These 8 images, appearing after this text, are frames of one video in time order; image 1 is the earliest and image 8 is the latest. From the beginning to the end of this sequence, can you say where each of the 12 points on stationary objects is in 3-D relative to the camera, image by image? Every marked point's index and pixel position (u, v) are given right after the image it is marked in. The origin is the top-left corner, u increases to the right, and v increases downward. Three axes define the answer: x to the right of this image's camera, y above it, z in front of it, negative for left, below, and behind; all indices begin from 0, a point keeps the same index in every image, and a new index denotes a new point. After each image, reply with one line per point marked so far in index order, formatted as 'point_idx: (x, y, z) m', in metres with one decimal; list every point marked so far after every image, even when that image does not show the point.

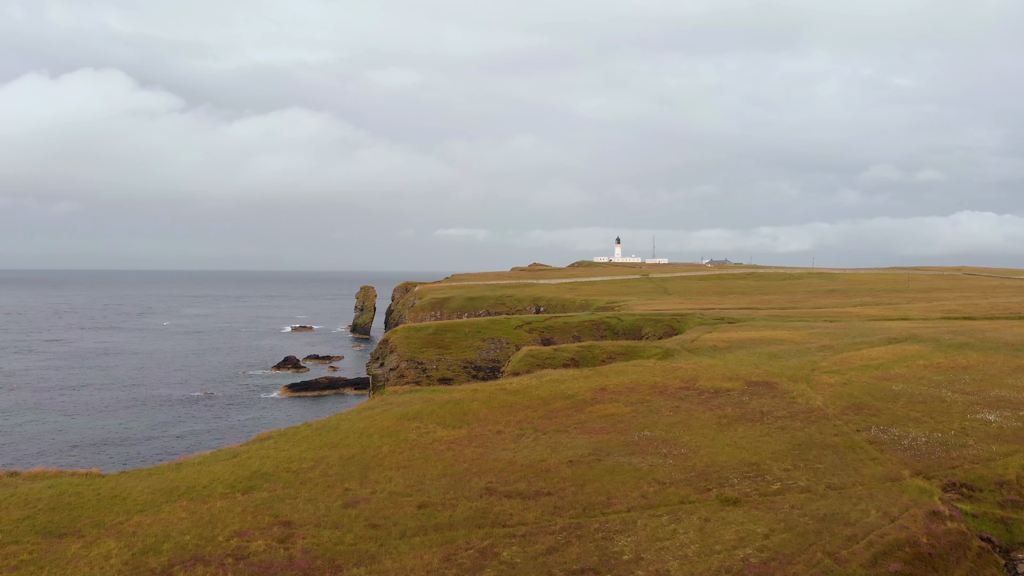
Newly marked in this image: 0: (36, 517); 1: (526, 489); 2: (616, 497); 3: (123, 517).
0: (-15.0, -7.3, +17.4) m
1: (+0.5, -6.9, +18.9) m
2: (+3.5, -6.9, +18.2) m
3: (-12.2, -7.2, +17.4) m
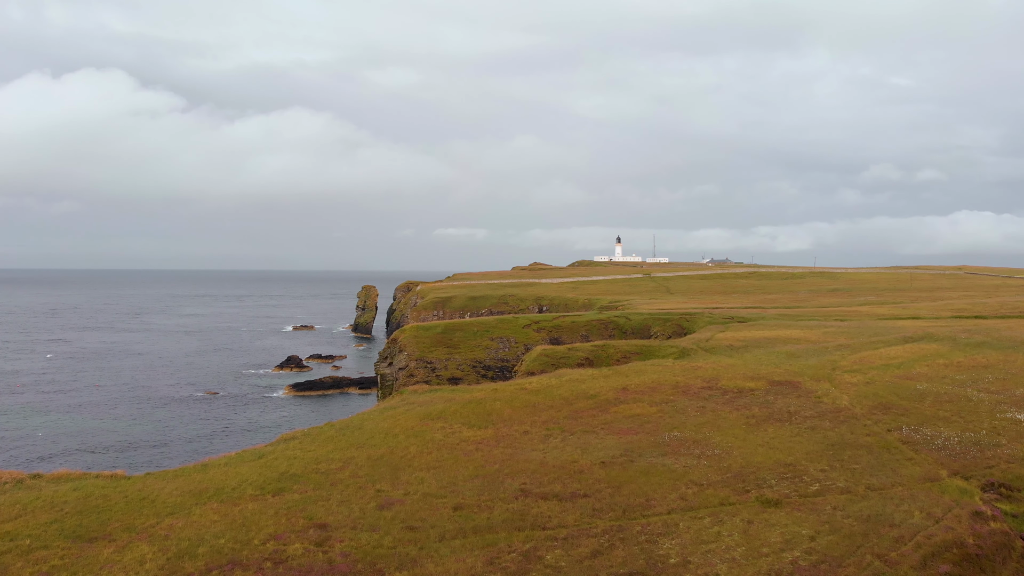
0: (-13.8, -7.2, +17.1) m
1: (+1.7, -6.8, +18.6) m
2: (+4.7, -6.8, +17.9) m
3: (-11.1, -7.2, +17.1) m
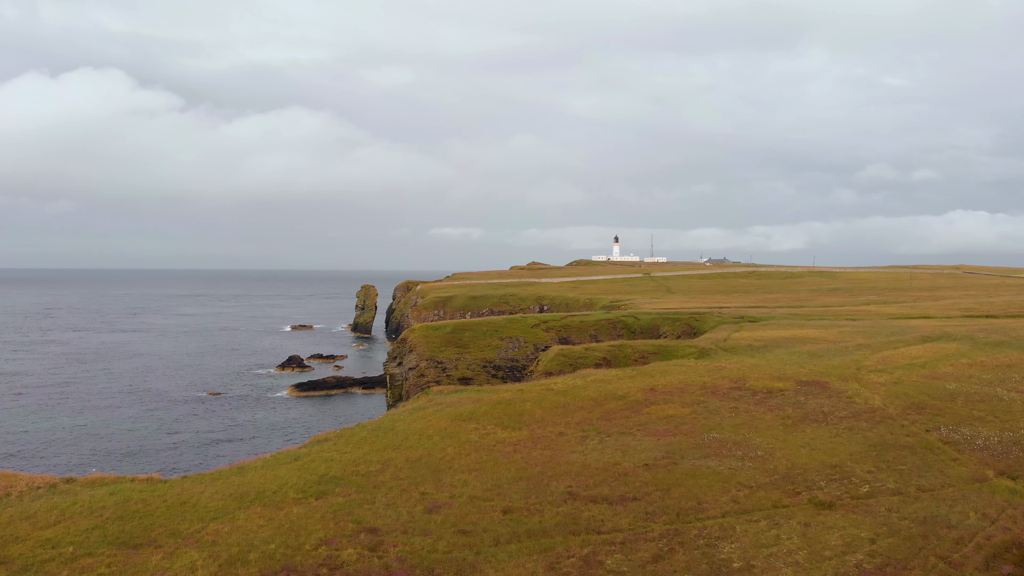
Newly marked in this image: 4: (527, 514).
0: (-12.2, -7.2, +16.8) m
1: (+3.3, -6.8, +18.4) m
2: (+6.3, -6.8, +17.7) m
3: (-9.5, -7.2, +16.8) m
4: (+0.5, -7.0, +17.1) m
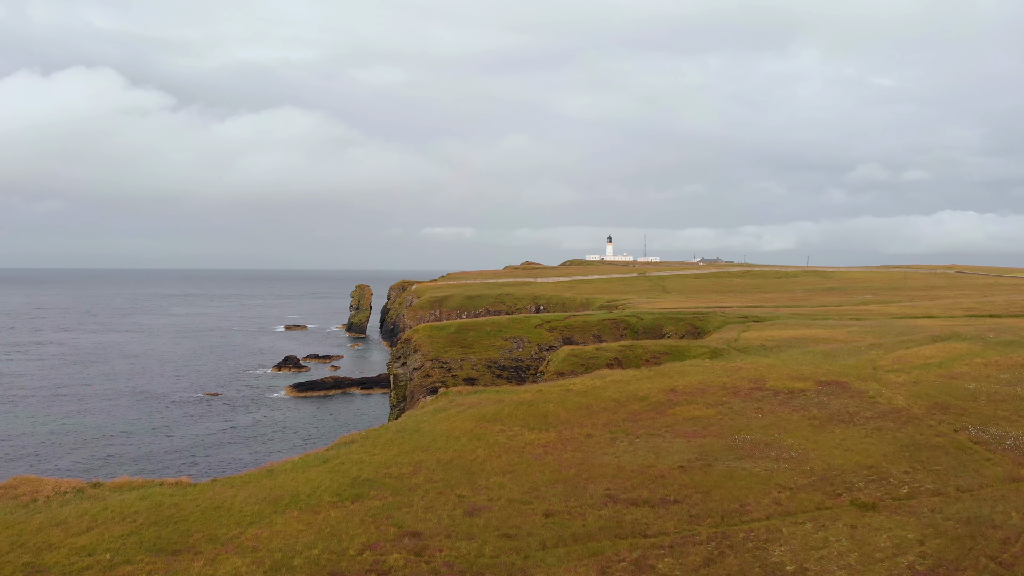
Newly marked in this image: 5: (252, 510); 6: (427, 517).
0: (-11.0, -7.2, +16.4) m
1: (+4.5, -6.8, +18.2) m
2: (+7.5, -6.8, +17.6) m
3: (-8.2, -7.2, +16.5) m
4: (+1.8, -7.0, +16.9) m
5: (-8.3, -7.1, +17.7) m
6: (-2.6, -7.1, +17.1) m
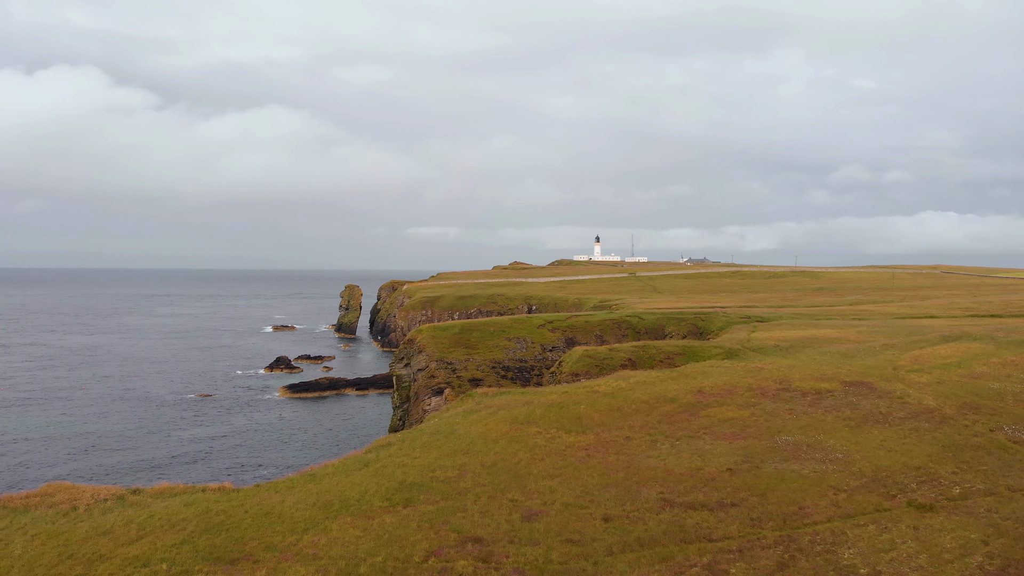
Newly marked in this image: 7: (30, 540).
0: (-9.1, -7.3, +15.9) m
1: (+6.3, -6.9, +18.0) m
2: (+9.3, -6.9, +17.5) m
3: (-6.4, -7.2, +16.1) m
4: (+3.6, -7.0, +16.7) m
5: (-6.5, -7.1, +17.3) m
6: (-0.8, -7.1, +16.8) m
7: (-14.1, -7.4, +16.2) m
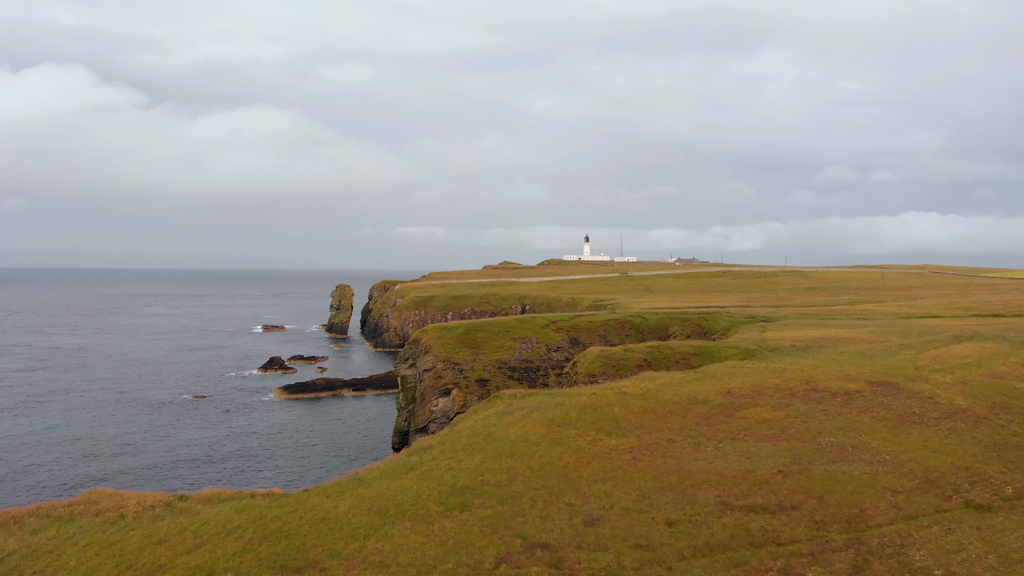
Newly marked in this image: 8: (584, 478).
0: (-7.2, -7.3, +15.6) m
1: (+8.2, -6.9, +18.0) m
2: (+11.2, -6.9, +17.4) m
3: (-4.5, -7.3, +15.8) m
4: (+5.5, -7.1, +16.6) m
5: (-4.6, -7.2, +17.0) m
6: (+1.1, -7.2, +16.6) m
7: (-12.2, -7.5, +15.7) m
8: (+2.6, -6.8, +20.0) m
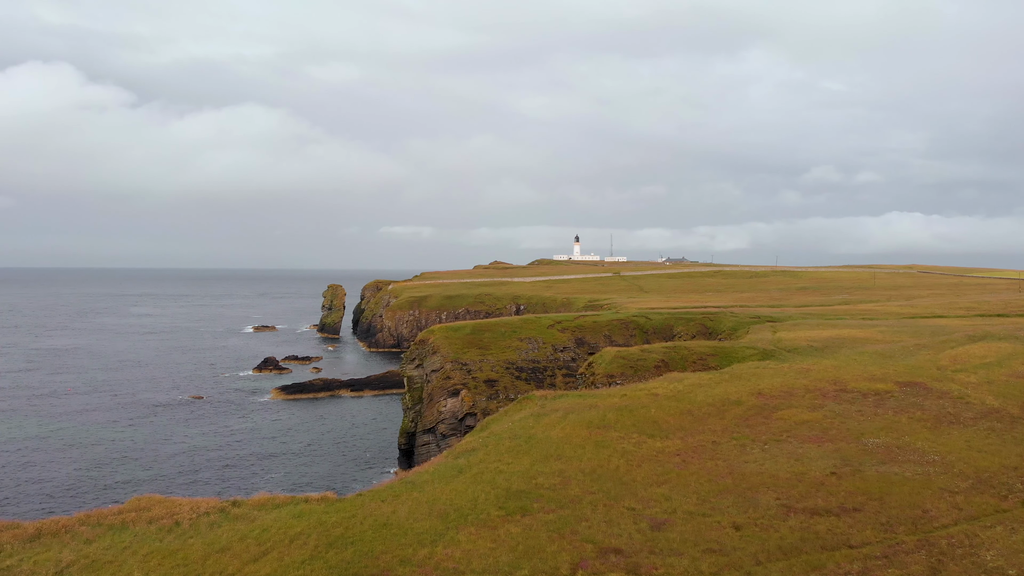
0: (-5.2, -7.4, +15.3) m
1: (+10.1, -7.0, +17.9) m
2: (+13.2, -7.0, +17.5) m
3: (-2.5, -7.4, +15.6) m
4: (+7.4, -7.2, +16.5) m
5: (-2.6, -7.2, +16.7) m
6: (+3.1, -7.2, +16.5) m
7: (-10.2, -7.5, +15.4) m
8: (+4.5, -6.9, +19.9) m
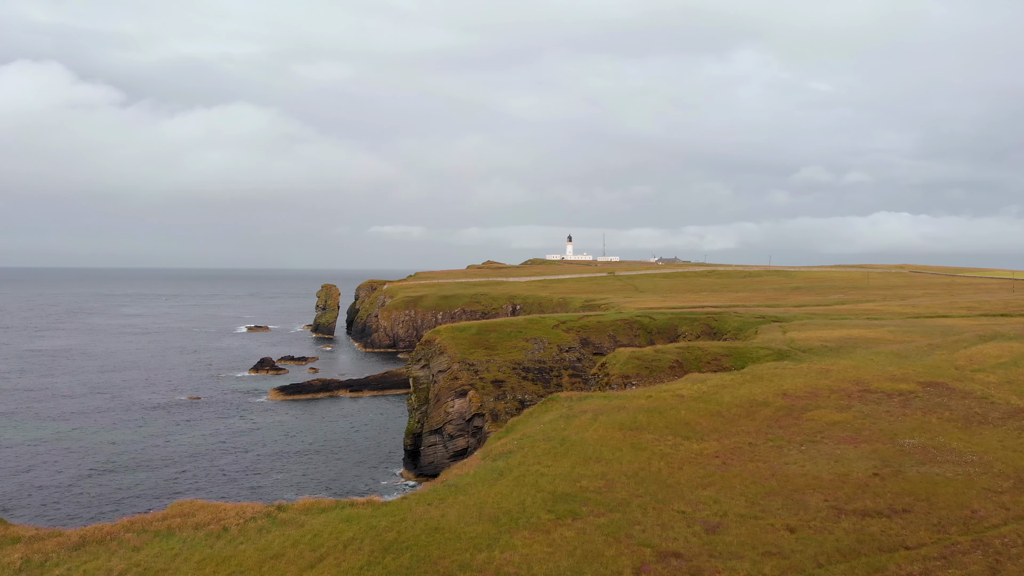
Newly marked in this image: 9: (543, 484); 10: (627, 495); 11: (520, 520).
0: (-3.6, -7.5, +15.1) m
1: (+11.7, -7.1, +18.0) m
2: (+14.8, -7.1, +17.5) m
3: (-0.9, -7.4, +15.4) m
4: (+9.0, -7.2, +16.5) m
5: (-1.0, -7.3, +16.6) m
6: (+4.7, -7.3, +16.4) m
7: (-8.6, -7.6, +15.1) m
8: (+6.1, -7.0, +19.8) m
9: (+1.1, -7.0, +19.7) m
10: (+3.9, -7.1, +18.9) m
11: (+0.2, -7.3, +17.3) m
